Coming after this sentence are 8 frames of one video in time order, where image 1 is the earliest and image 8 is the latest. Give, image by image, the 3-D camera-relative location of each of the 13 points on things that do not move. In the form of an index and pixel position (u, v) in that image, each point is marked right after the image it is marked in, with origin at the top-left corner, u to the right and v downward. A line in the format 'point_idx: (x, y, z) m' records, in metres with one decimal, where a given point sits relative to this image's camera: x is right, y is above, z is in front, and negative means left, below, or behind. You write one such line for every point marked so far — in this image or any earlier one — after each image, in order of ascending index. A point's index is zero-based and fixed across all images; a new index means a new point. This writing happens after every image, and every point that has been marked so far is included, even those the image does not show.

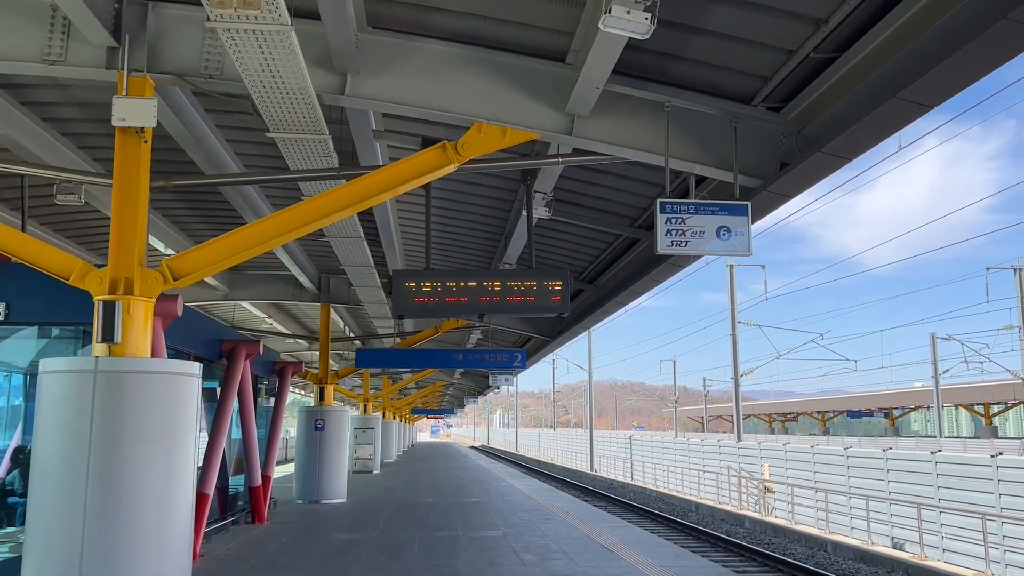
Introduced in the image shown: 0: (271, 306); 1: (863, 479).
0: (-5.2, -0.3, +18.2) m
1: (+7.9, -4.3, +18.8) m
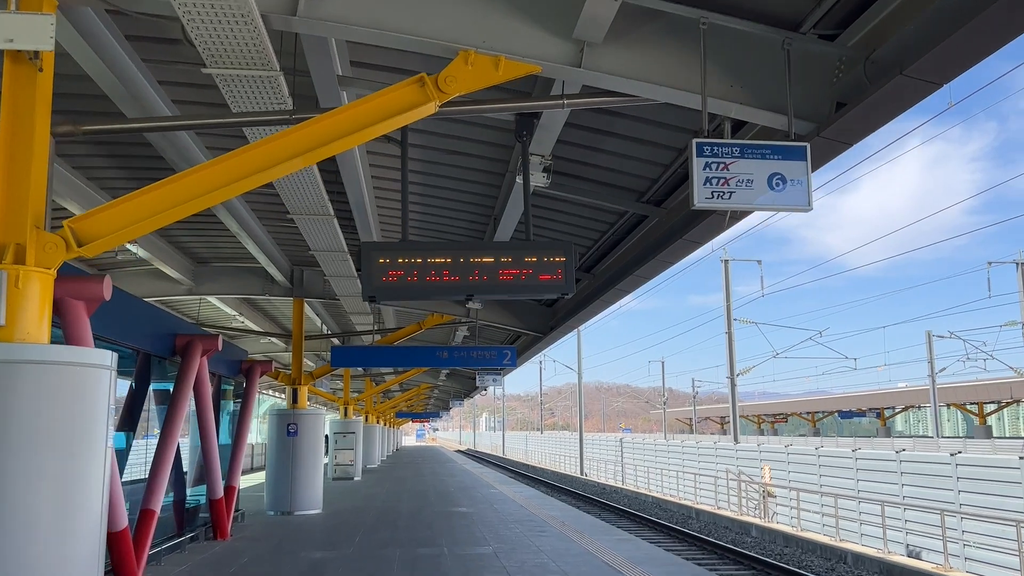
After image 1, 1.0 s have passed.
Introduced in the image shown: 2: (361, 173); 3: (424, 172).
0: (-5.5, -0.2, +16.9) m
1: (+7.6, -4.1, +17.8) m
2: (-1.4, +1.1, +8.1) m
3: (-0.9, +1.2, +8.7) m
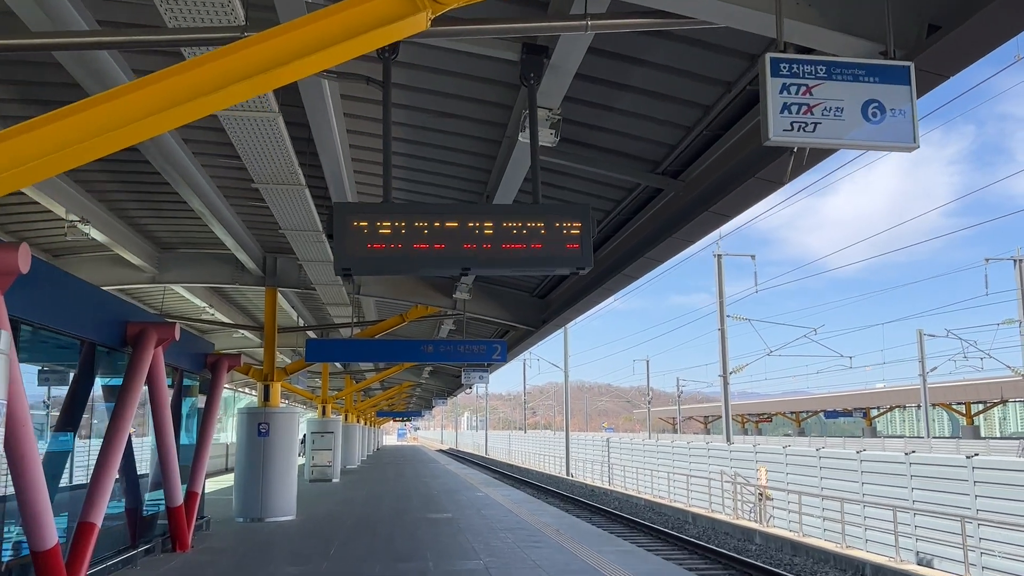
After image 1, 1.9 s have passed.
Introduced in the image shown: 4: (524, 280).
0: (-5.7, 0.0, +15.7) m
1: (+7.4, -4.0, +16.9) m
2: (-1.5, +1.3, +7.0) m
3: (-0.9, +1.4, +7.6) m
4: (+0.2, +0.1, +14.6) m
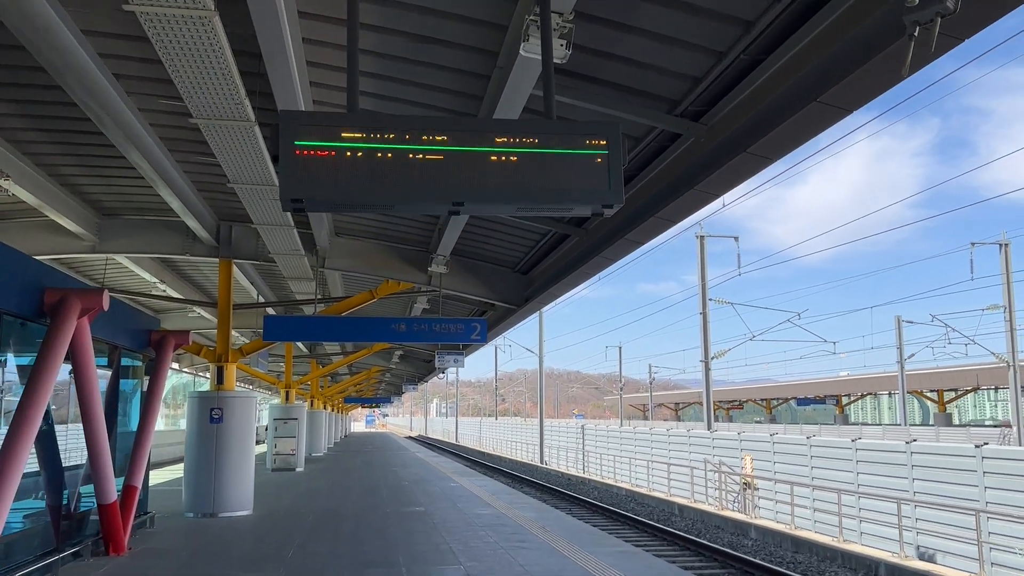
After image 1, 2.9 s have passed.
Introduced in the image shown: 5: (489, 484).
0: (-6.0, +0.4, +14.3) m
1: (+7.0, -3.6, +16.0) m
2: (-1.5, +1.6, +5.7) m
3: (-1.0, +1.7, +6.4) m
4: (-0.1, +0.5, +13.5) m
5: (-0.5, -4.4, +18.8) m
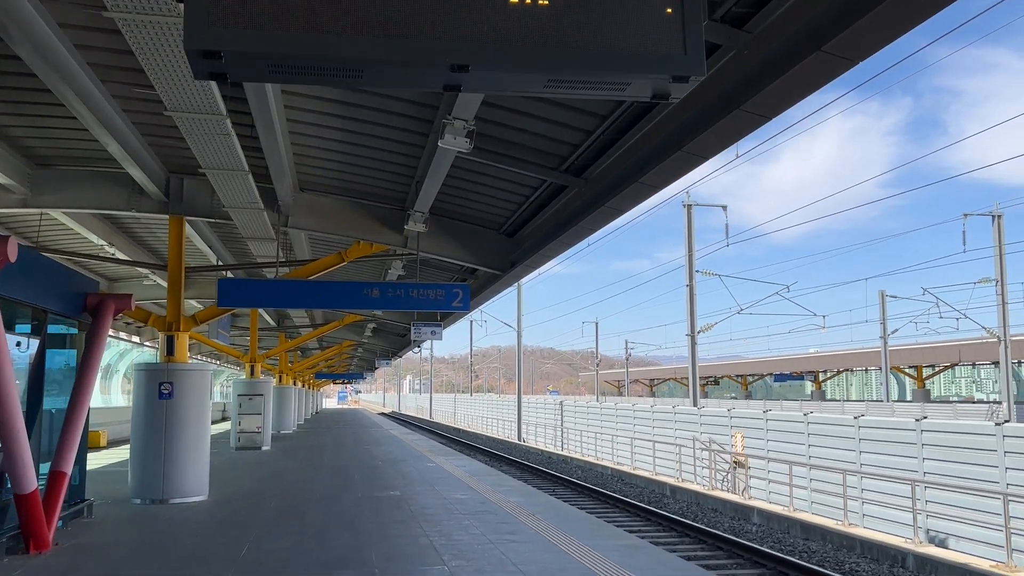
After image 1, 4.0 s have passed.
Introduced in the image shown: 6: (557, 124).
0: (-6.3, +1.0, +12.9) m
1: (+6.6, -3.0, +15.1) m
2: (-1.5, +1.9, +4.4) m
3: (-1.0, +2.1, +5.0) m
4: (-0.3, +1.1, +12.2) m
5: (-0.9, -3.7, +17.7) m
6: (+0.5, +1.6, +8.1) m
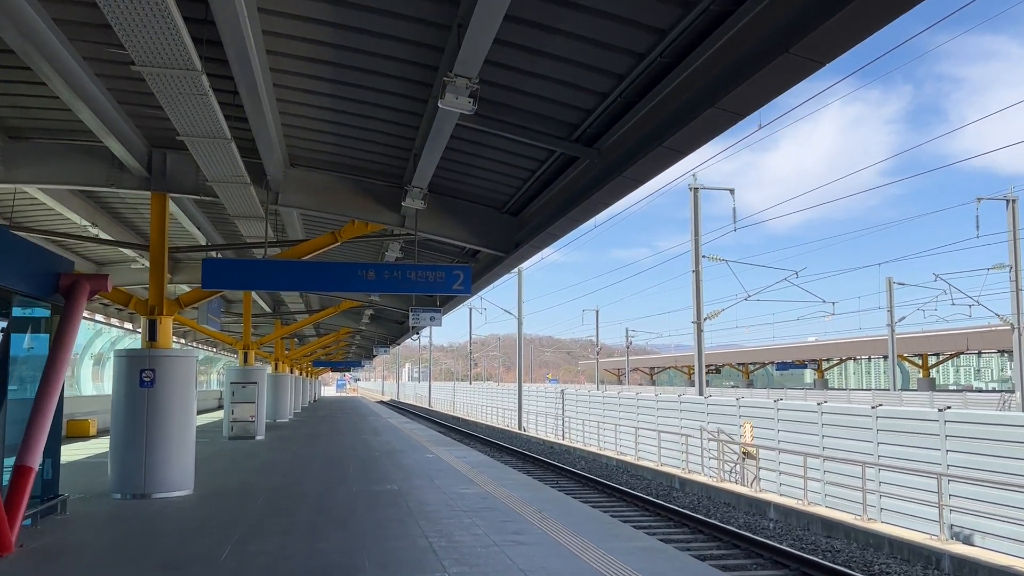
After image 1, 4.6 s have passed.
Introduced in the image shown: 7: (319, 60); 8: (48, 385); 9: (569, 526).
0: (-6.2, +1.3, +12.1) m
1: (+6.7, -2.7, +14.4) m
2: (-1.4, +2.1, +3.7) m
3: (-0.9, +2.2, +4.3) m
4: (-0.3, +1.3, +11.5) m
5: (-0.9, -3.4, +17.0) m
6: (+0.5, +1.8, +7.4) m
7: (-1.9, +2.2, +8.1) m
8: (-4.5, -1.0, +8.3) m
9: (+0.6, -2.4, +8.5) m
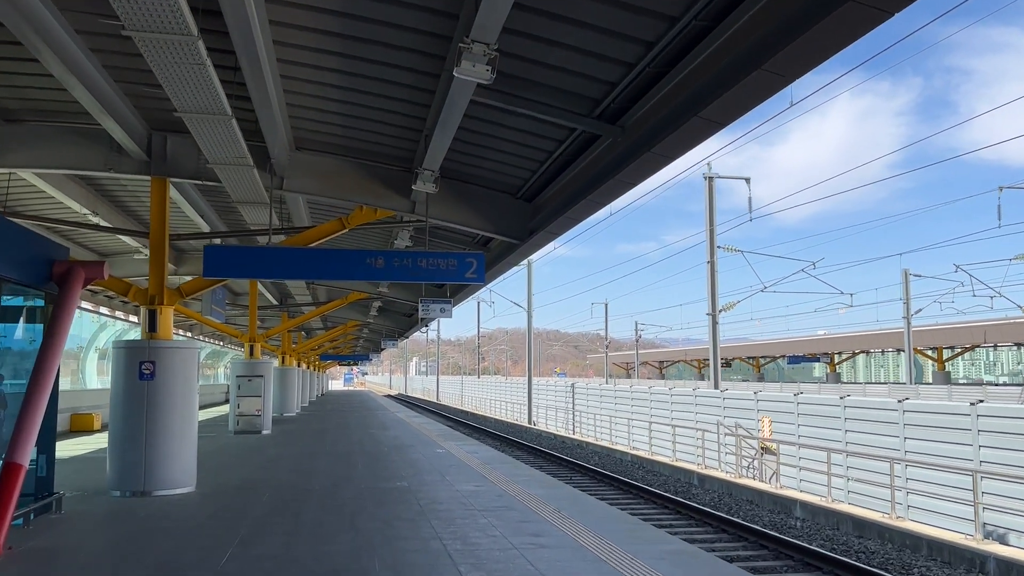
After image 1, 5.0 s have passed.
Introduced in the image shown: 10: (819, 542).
0: (-6.0, +1.4, +11.7) m
1: (+6.9, -2.6, +13.9) m
2: (-1.3, +2.2, +3.2) m
3: (-0.8, +2.3, +3.8) m
4: (-0.1, +1.5, +11.0) m
5: (-0.6, -3.2, +16.6) m
6: (+0.7, +1.9, +6.9) m
7: (-1.7, +2.3, +7.6) m
8: (-4.4, -0.8, +7.8) m
9: (+0.7, -2.3, +8.0) m
10: (+3.7, -3.0, +10.1) m
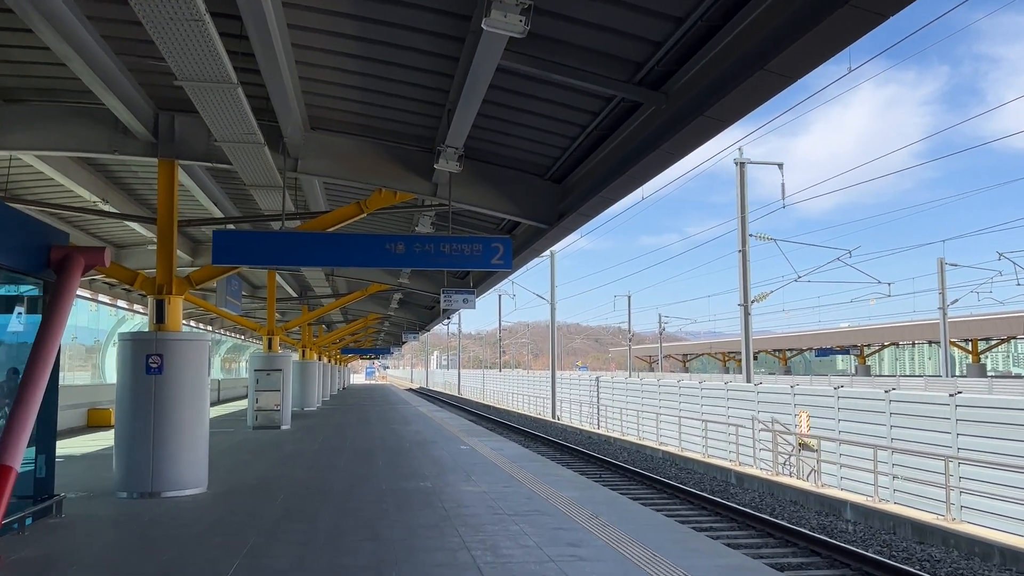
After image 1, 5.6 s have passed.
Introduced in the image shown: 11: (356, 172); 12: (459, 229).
0: (-5.6, +1.6, +11.1) m
1: (+7.4, -2.3, +13.0) m
2: (-1.1, +2.2, +2.5) m
3: (-0.6, +2.4, +3.1) m
4: (+0.3, +1.6, +10.3) m
5: (-0.1, -3.0, +15.9) m
6: (+0.9, +2.0, +6.1) m
7: (-1.4, +2.4, +6.9) m
8: (-4.1, -0.7, +7.2) m
9: (+1.0, -2.1, +7.3) m
10: (+4.0, -2.9, +9.4) m
11: (-1.9, +1.4, +10.3) m
12: (-0.8, +0.9, +13.8) m
